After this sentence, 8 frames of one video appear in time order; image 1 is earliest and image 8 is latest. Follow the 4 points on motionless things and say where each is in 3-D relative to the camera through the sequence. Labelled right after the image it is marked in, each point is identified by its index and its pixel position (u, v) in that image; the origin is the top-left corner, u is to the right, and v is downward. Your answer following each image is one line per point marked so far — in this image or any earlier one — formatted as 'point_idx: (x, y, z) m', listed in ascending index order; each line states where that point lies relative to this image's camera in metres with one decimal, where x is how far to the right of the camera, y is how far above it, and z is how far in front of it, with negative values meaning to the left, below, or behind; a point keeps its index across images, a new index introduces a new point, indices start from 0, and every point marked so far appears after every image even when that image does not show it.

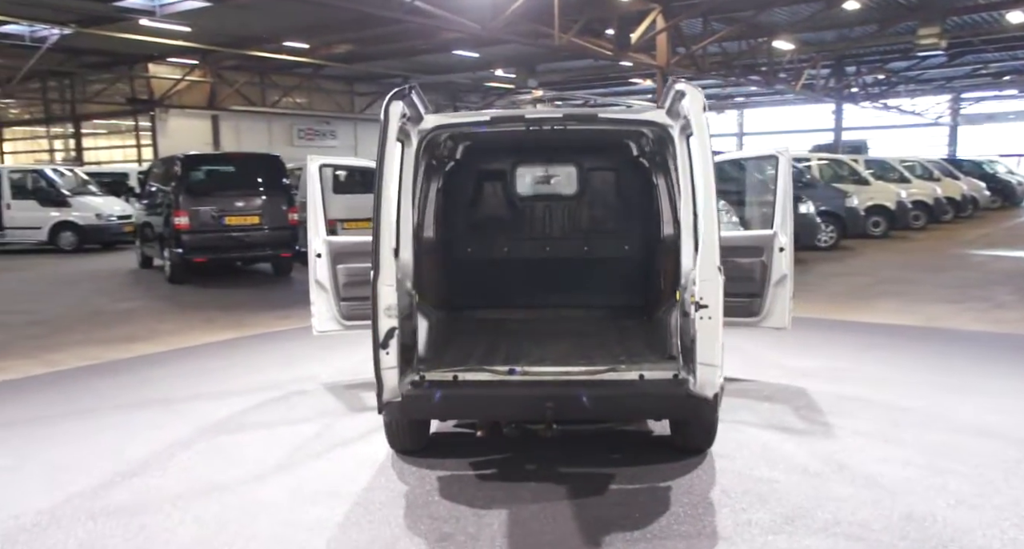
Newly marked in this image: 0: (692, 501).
0: (+0.8, -1.0, +3.4) m
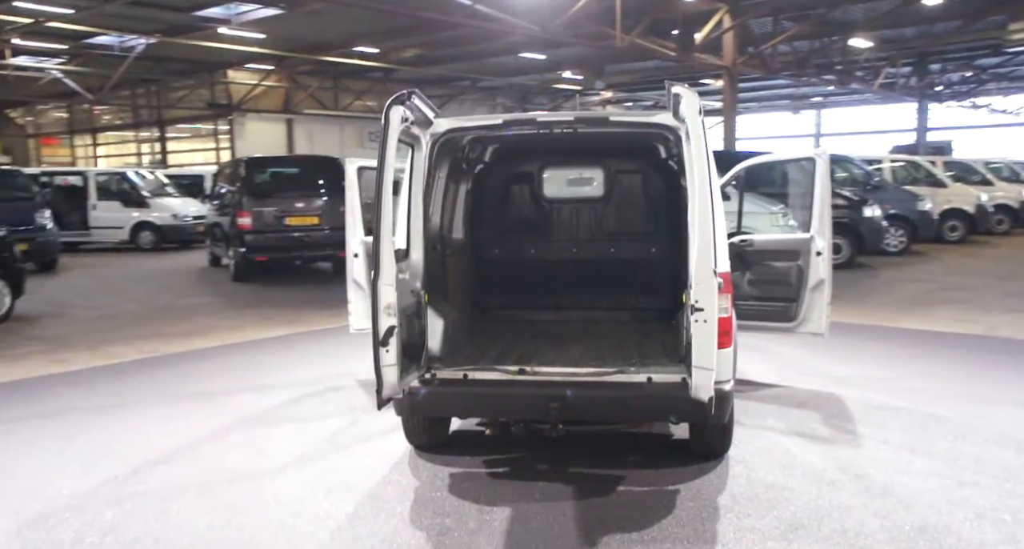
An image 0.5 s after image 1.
0: (+0.8, -1.0, +3.4) m
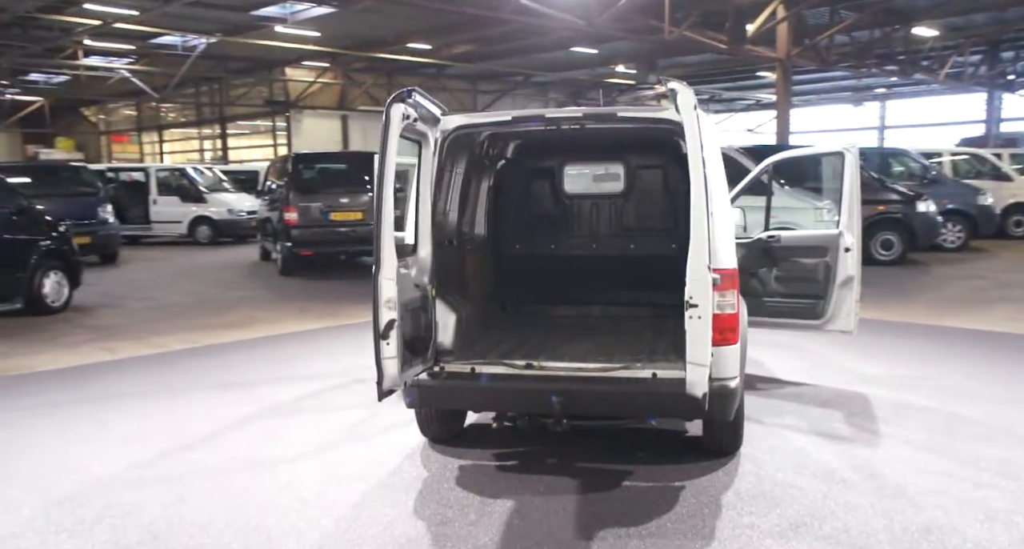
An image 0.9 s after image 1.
0: (+0.8, -1.0, +3.4) m
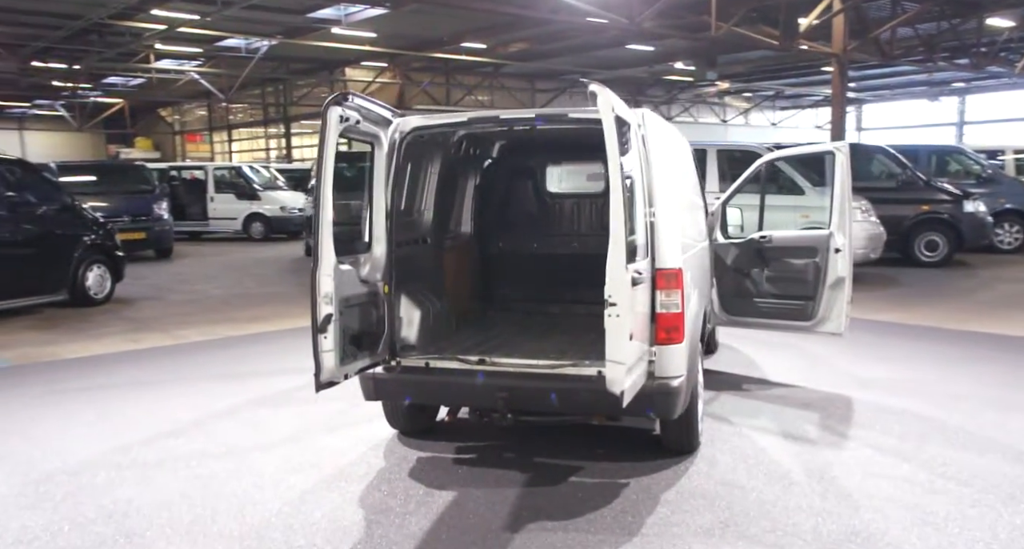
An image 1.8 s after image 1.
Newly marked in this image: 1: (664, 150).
0: (+0.5, -1.0, +3.4) m
1: (+0.7, +0.6, +3.7) m
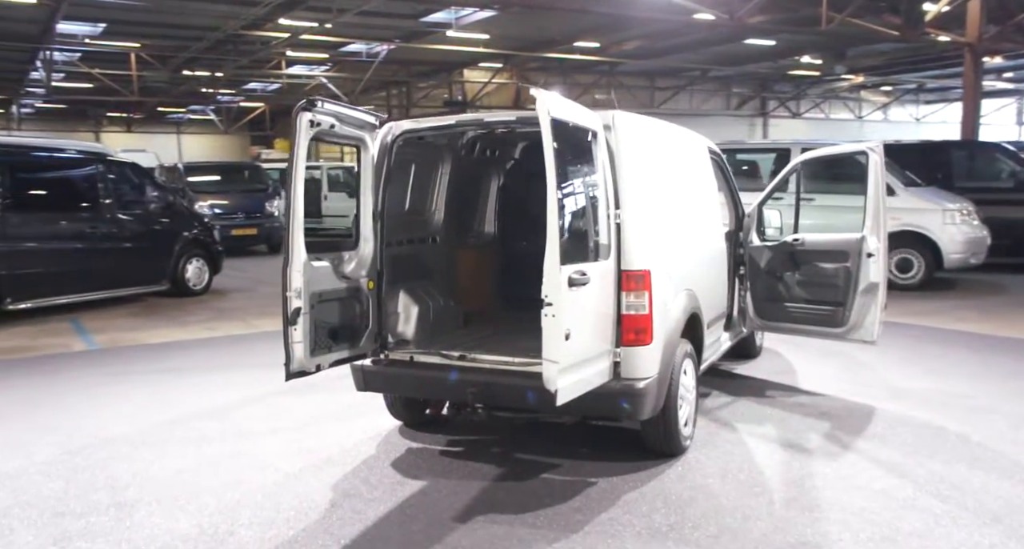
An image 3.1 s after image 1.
0: (+0.4, -1.0, +3.4) m
1: (+0.6, +0.6, +3.7) m
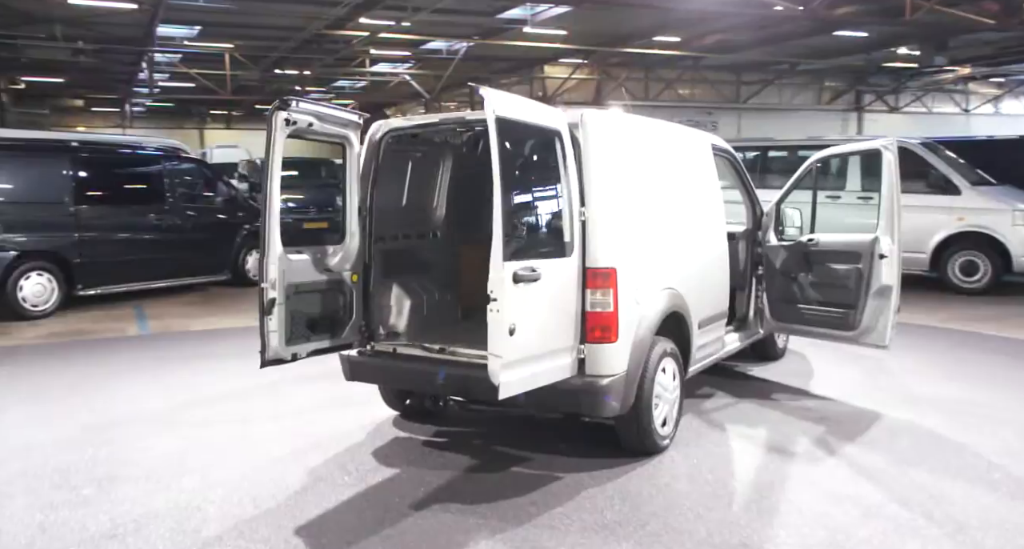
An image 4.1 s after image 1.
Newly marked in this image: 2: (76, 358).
0: (+0.2, -1.0, +3.4) m
1: (+0.5, +0.6, +3.7) m
2: (-3.8, -0.7, +6.9) m
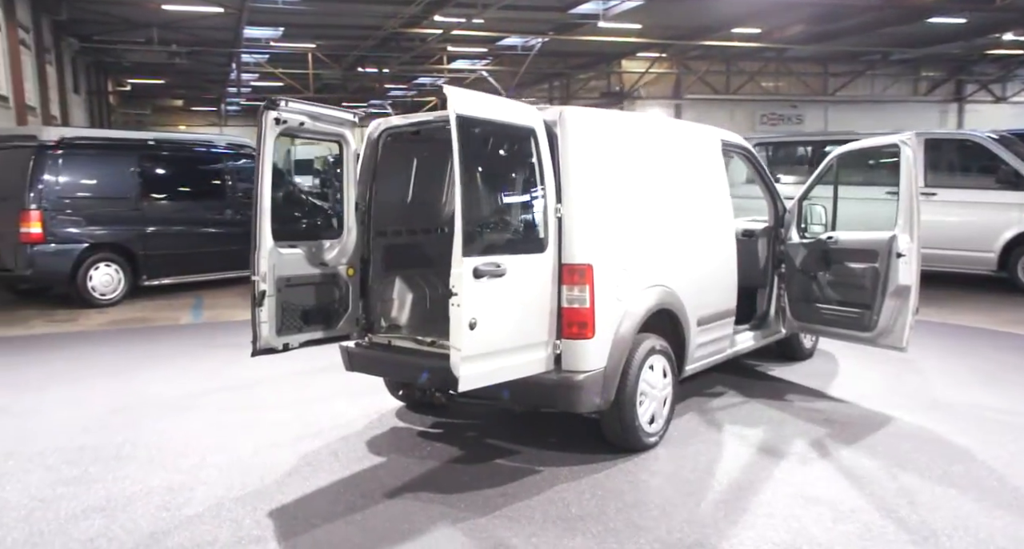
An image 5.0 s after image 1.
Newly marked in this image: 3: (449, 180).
0: (+0.1, -0.9, +3.5) m
1: (+0.4, +0.6, +3.7) m
2: (-3.6, -0.7, +7.3) m
3: (-0.4, +0.6, +4.9) m
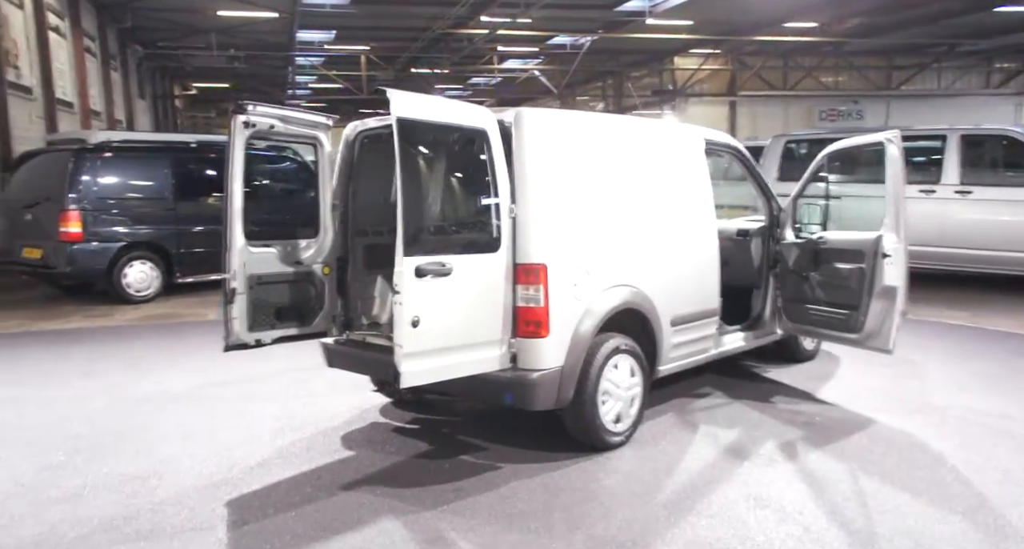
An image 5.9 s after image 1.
0: (-0.1, -0.9, +3.6) m
1: (+0.2, +0.6, +3.7) m
2: (-3.5, -0.6, +7.6) m
3: (-0.5, +0.6, +4.9) m
